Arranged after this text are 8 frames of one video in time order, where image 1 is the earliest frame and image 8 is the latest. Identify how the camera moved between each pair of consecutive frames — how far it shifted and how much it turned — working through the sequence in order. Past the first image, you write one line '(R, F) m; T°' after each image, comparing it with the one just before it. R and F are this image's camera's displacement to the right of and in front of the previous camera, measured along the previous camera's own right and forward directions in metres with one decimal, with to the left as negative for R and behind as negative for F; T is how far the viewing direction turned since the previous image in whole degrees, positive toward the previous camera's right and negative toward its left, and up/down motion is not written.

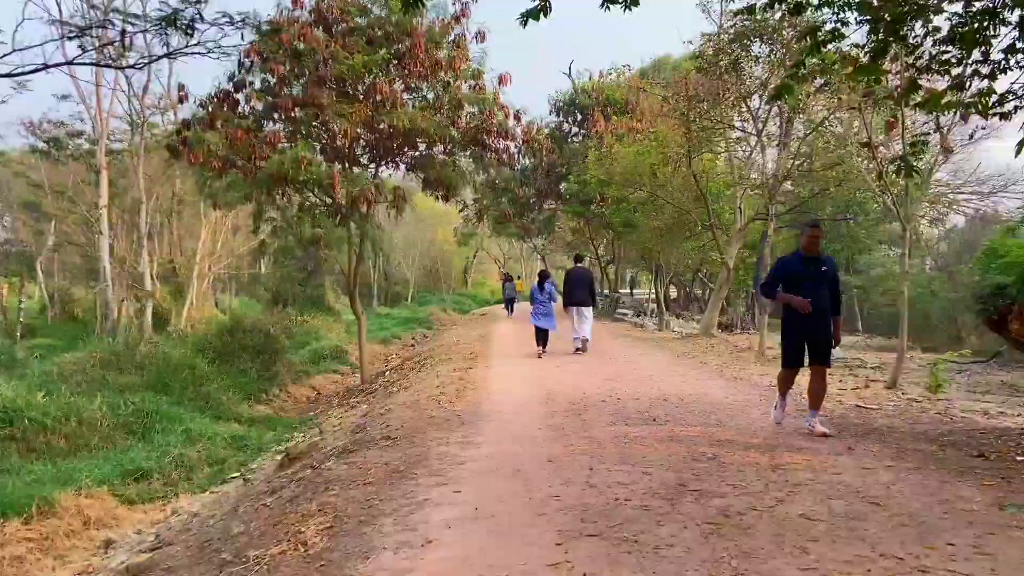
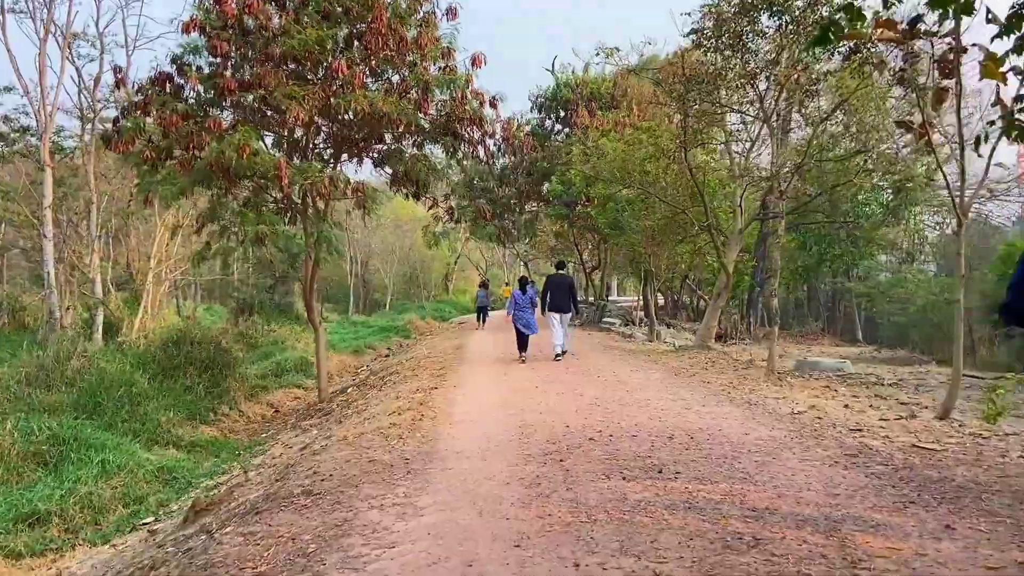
(+0.1, +1.4) m; +1°
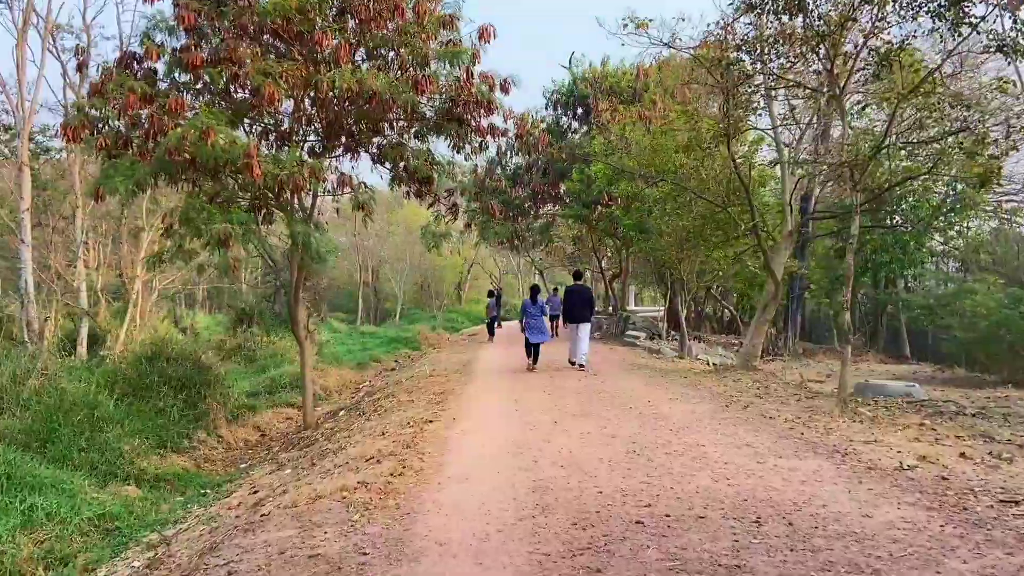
(0.0, +1.6) m; -1°
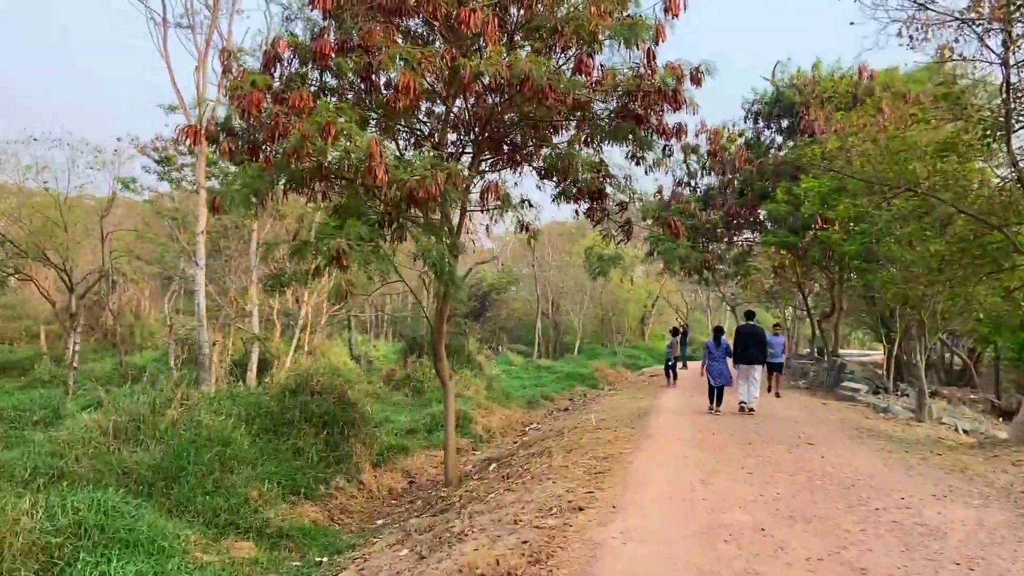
(0.0, +2.0) m; -13°
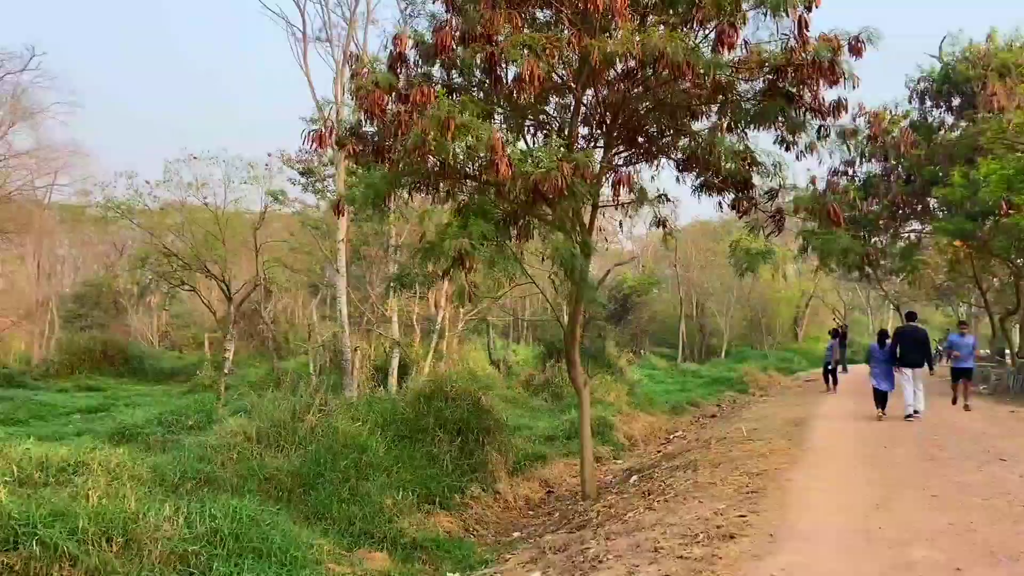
(0.0, +0.5) m; -10°
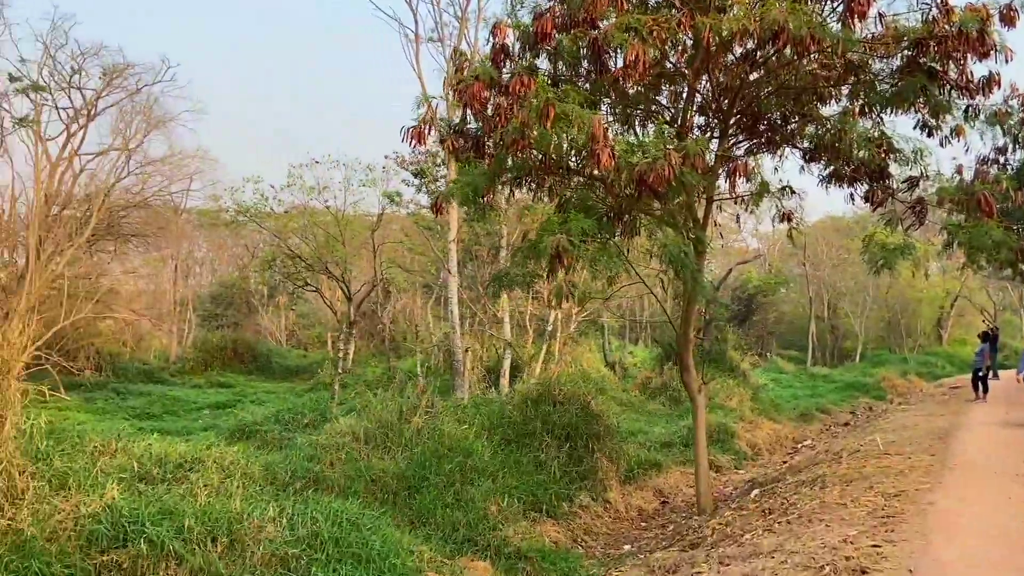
(+0.1, +0.4) m; -8°
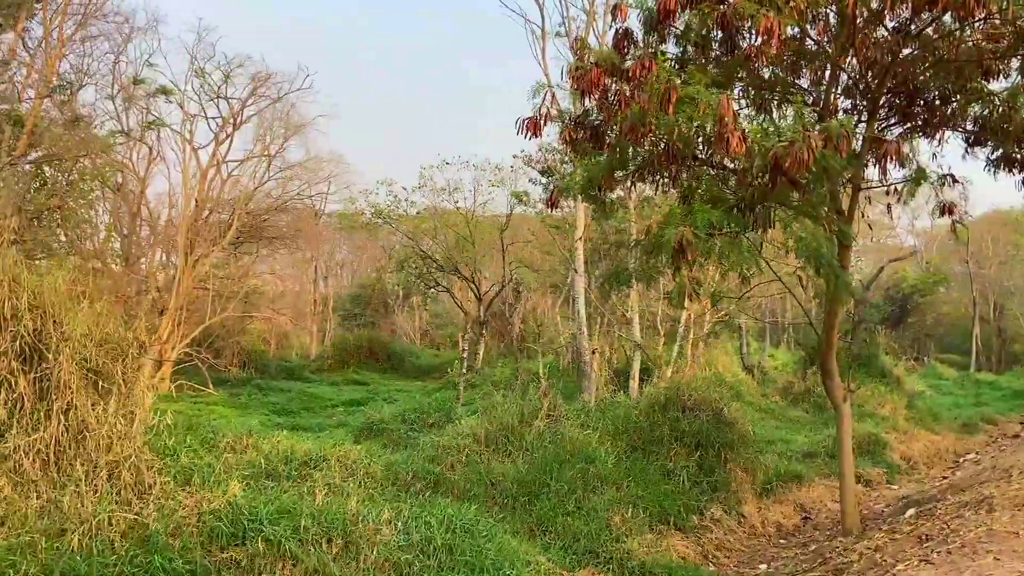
(+0.1, +0.4) m; -9°
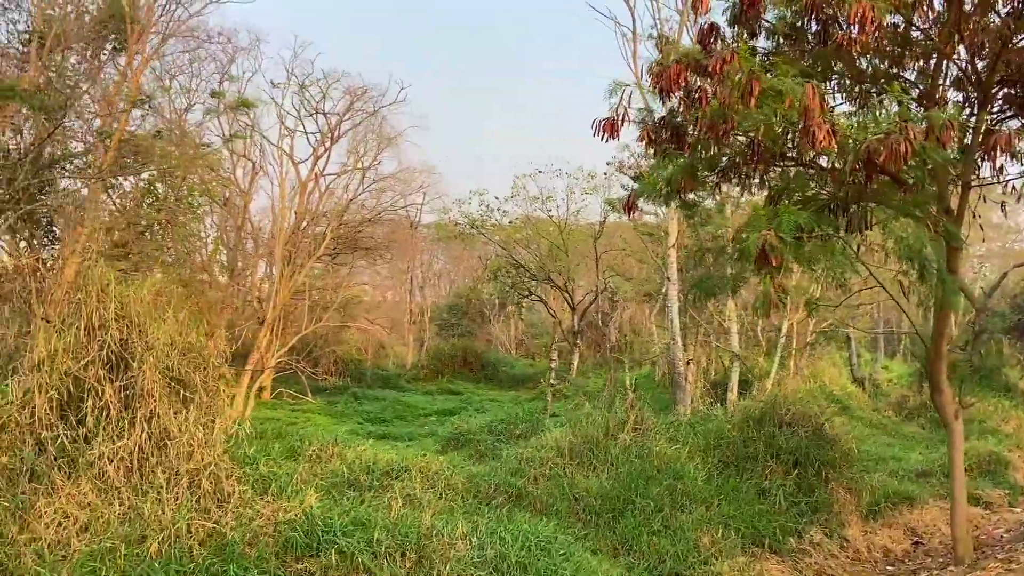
(+0.2, +0.2) m; -7°
